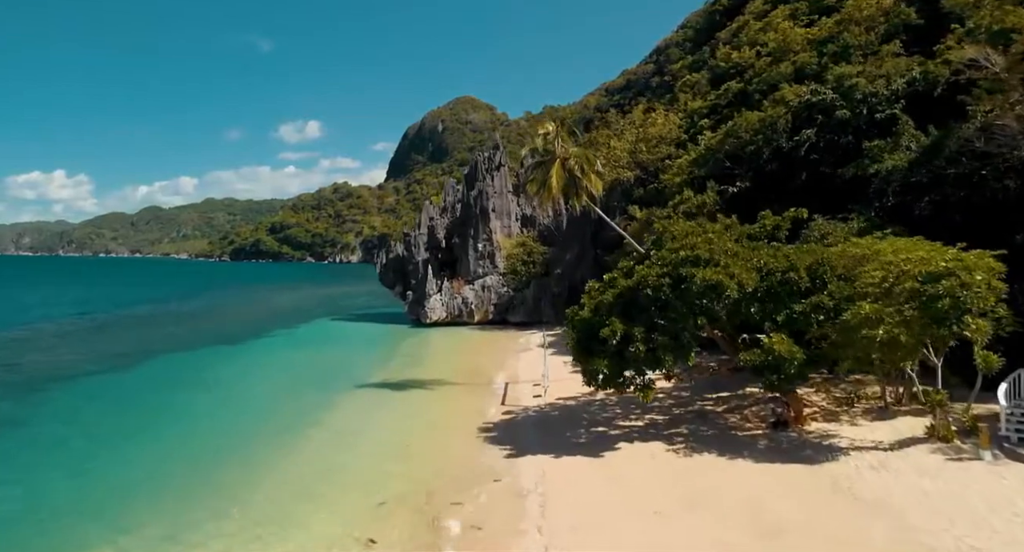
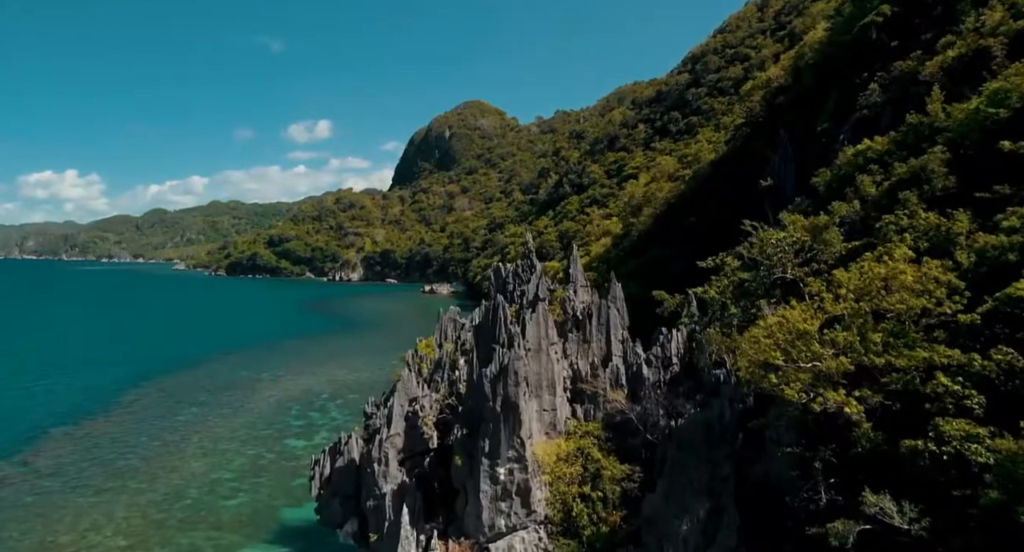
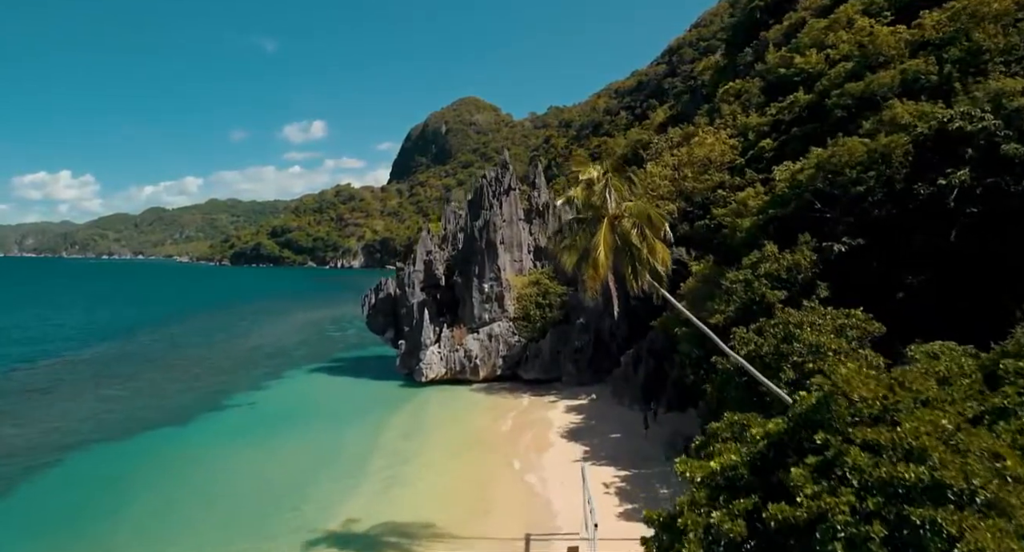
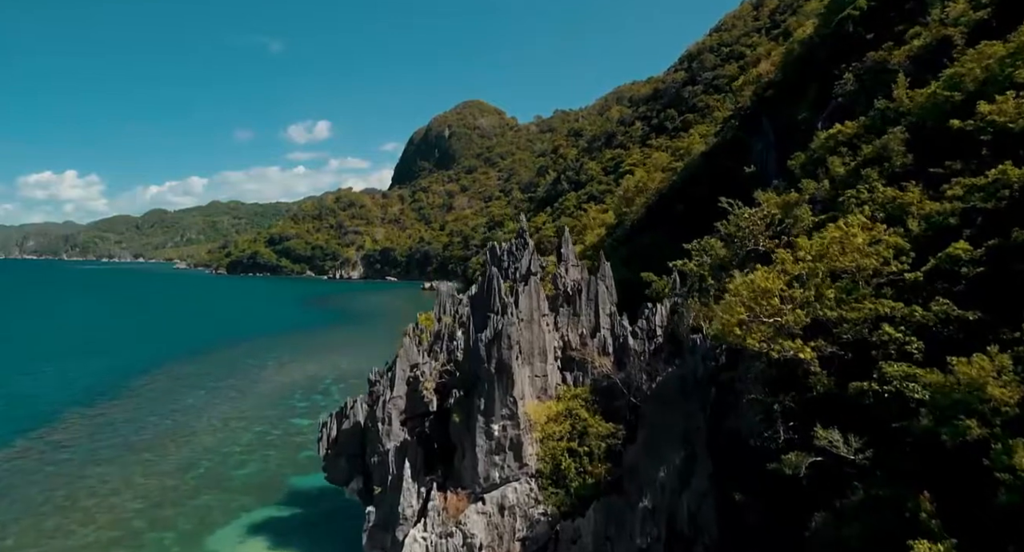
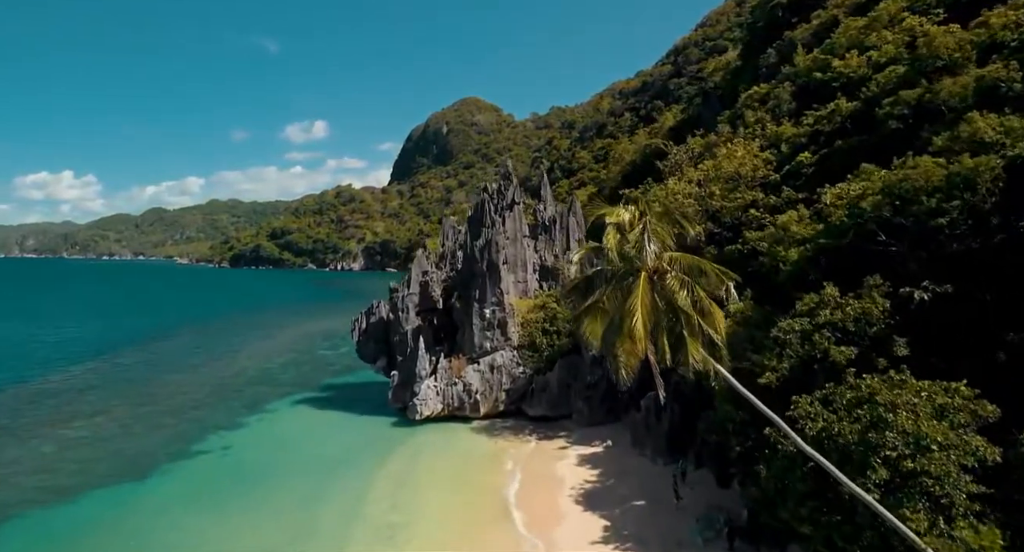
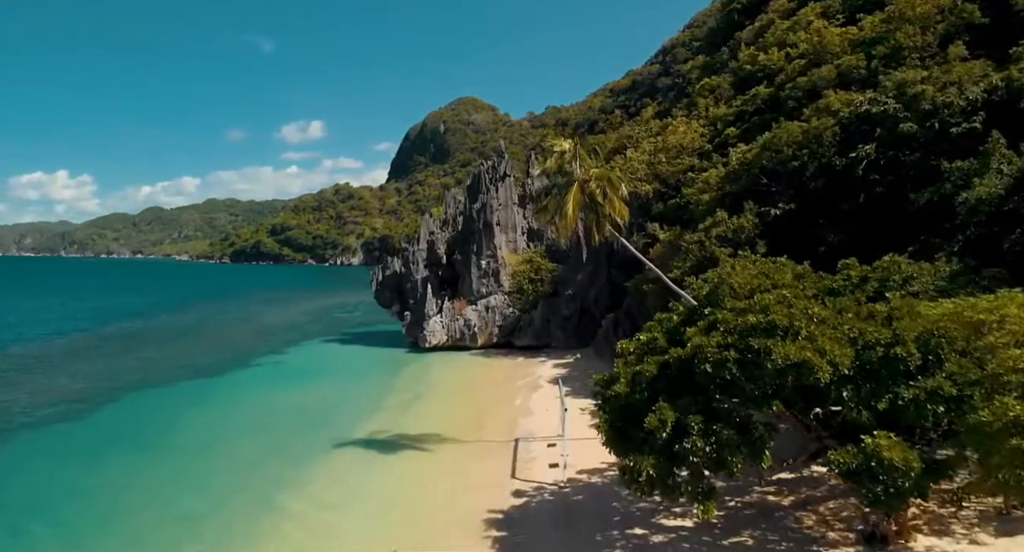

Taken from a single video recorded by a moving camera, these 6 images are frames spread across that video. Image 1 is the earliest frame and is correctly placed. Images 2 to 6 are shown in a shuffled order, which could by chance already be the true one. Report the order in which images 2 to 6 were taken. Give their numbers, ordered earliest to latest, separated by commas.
6, 3, 5, 4, 2
